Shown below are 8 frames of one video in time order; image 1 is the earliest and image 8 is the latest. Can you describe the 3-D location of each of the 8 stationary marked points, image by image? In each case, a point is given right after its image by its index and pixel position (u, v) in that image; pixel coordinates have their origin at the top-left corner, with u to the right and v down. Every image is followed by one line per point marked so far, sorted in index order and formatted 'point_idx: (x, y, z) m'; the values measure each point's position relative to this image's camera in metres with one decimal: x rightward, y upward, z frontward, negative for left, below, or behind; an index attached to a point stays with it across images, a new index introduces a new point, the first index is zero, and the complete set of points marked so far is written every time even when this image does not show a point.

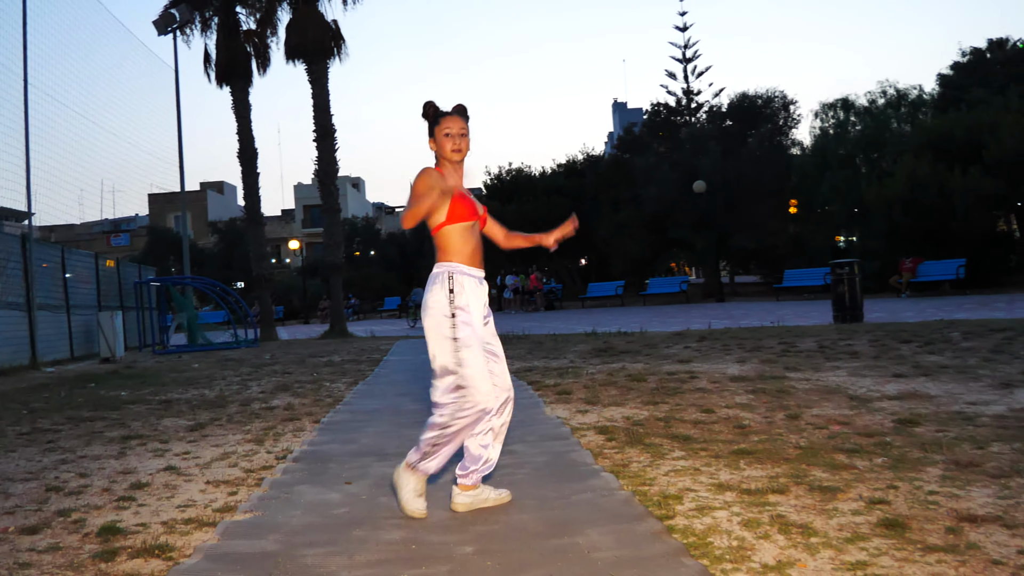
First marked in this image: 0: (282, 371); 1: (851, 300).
0: (-4.0, -1.4, +16.7) m
1: (+6.3, -0.2, +17.6) m
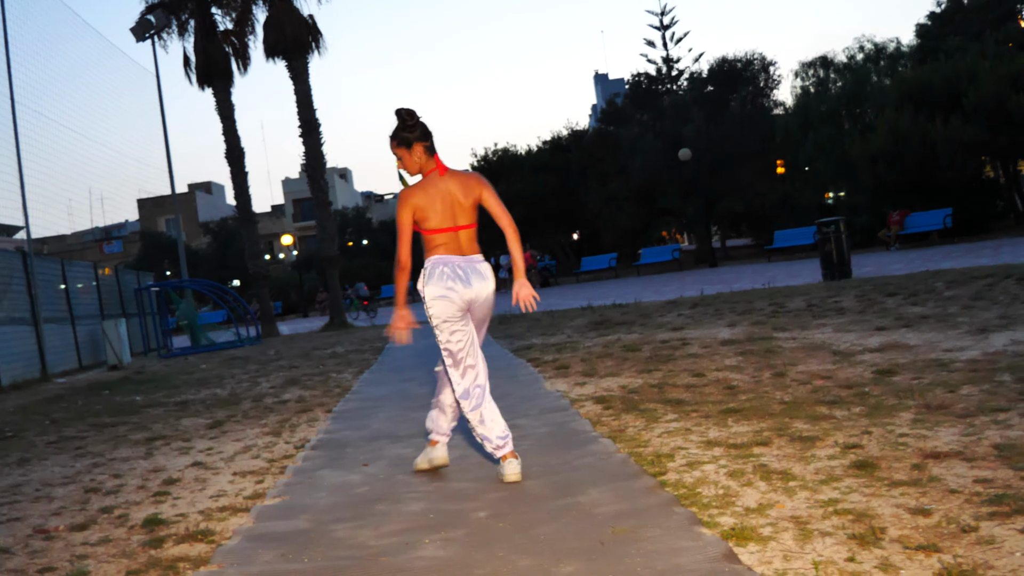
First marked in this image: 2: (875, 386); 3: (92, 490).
0: (-4.0, -1.4, +17.1) m
1: (+6.2, +0.6, +18.0) m
2: (+2.4, -0.7, +6.3) m
3: (-2.9, -1.4, +6.6) m
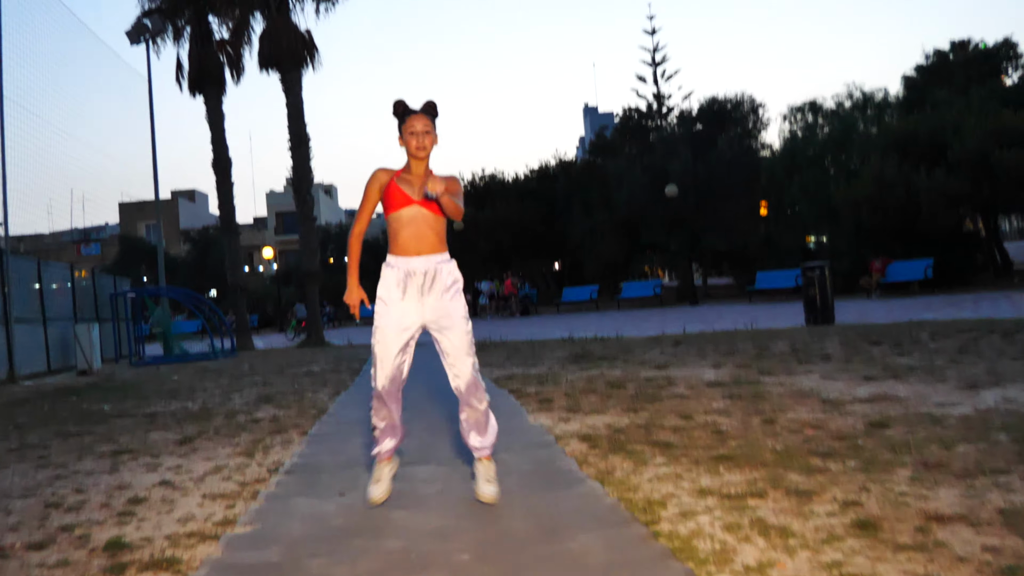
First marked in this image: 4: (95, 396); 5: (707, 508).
0: (-4.4, -1.7, +16.8) m
1: (+5.9, -0.3, +17.9) m
2: (+2.3, -1.0, +6.2) m
3: (-3.1, -1.5, +6.4) m
4: (-6.8, -1.8, +15.5) m
5: (+1.0, -1.1, +4.6) m
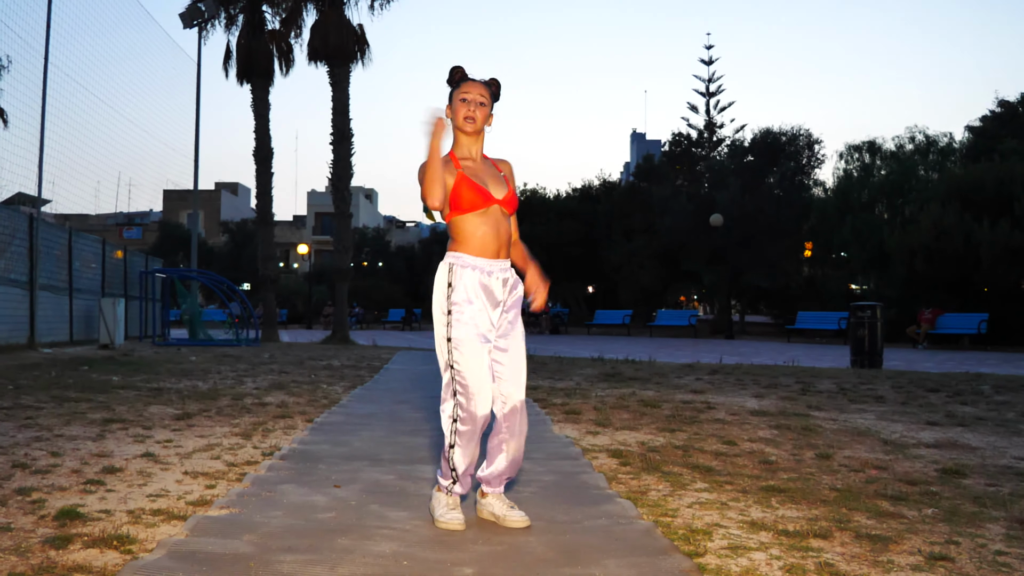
0: (-4.0, -1.4, +16.1) m
1: (+6.4, -1.0, +17.0) m
2: (+2.4, -1.1, +5.4) m
3: (-3.0, -1.1, +5.7) m
4: (-6.4, -1.3, +14.9) m
5: (+1.0, -1.0, +3.9) m
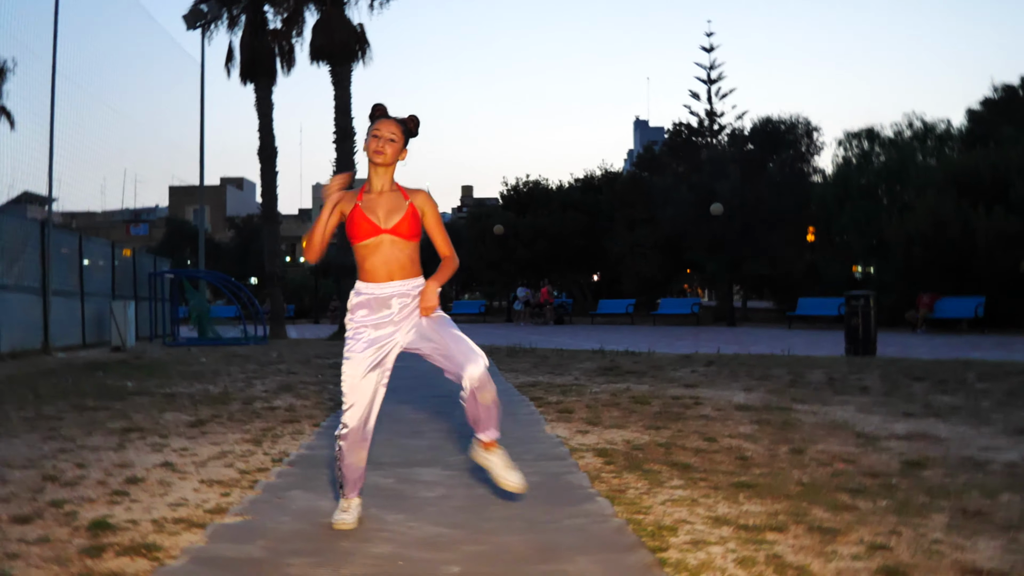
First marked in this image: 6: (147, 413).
0: (-3.9, -1.4, +16.6) m
1: (+6.4, -0.8, +17.4) m
2: (+2.4, -1.2, +5.8) m
3: (-3.0, -1.2, +6.2) m
4: (-6.4, -1.4, +15.4) m
5: (+0.9, -1.1, +4.3) m
6: (-3.9, -1.3, +10.0) m
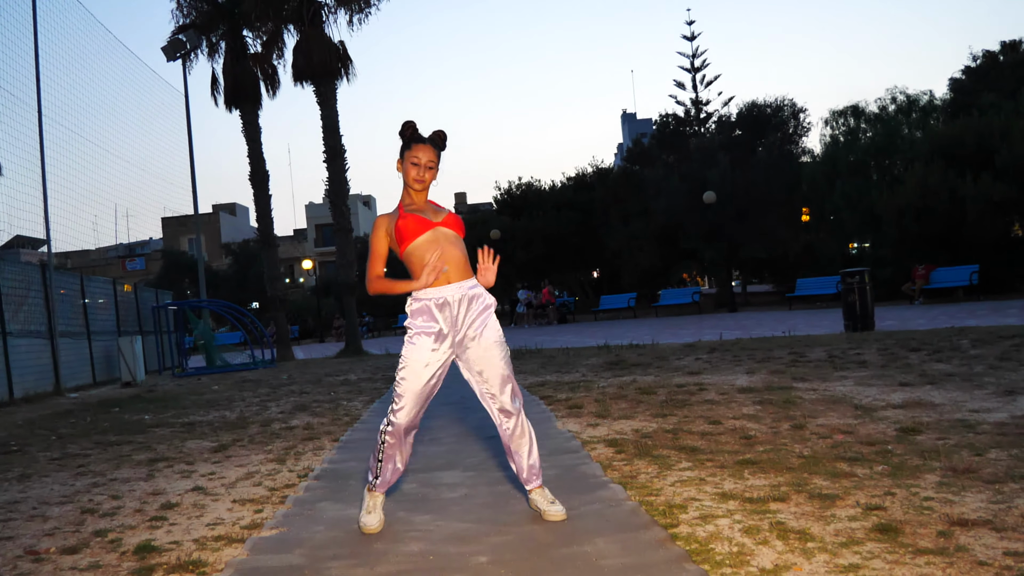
0: (-3.8, -1.8, +16.9) m
1: (+6.5, -0.4, +17.7) m
2: (+2.5, -1.0, +6.1) m
3: (-2.9, -1.5, +6.5) m
4: (-6.2, -2.0, +15.7) m
5: (+1.0, -1.1, +4.6) m
6: (-3.7, -1.7, +10.3) m
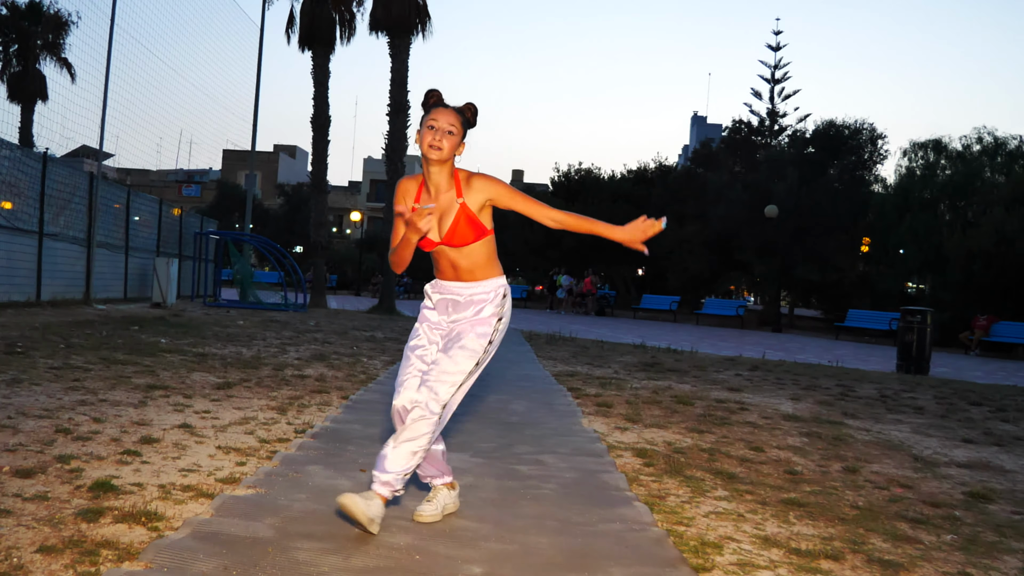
0: (-3.3, -0.9, +16.4) m
1: (+7.1, -1.1, +16.7) m
2: (+2.6, -1.3, +5.3) m
3: (-2.8, -0.9, +5.9) m
4: (-5.8, -0.6, +15.3) m
5: (+1.1, -1.1, +3.9) m
6: (-3.5, -0.9, +9.8) m
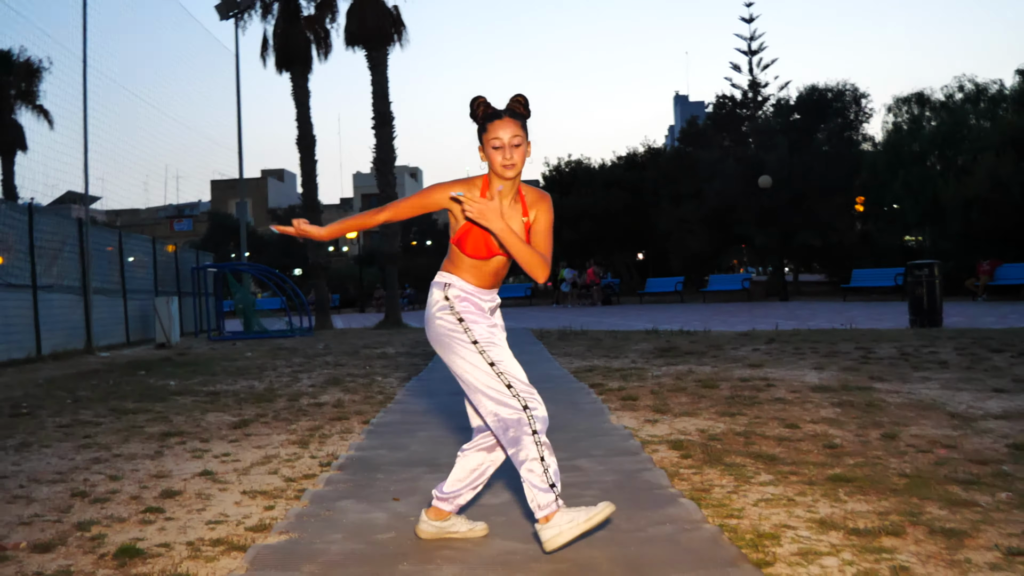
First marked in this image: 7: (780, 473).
0: (-3.0, -1.3, +16.3) m
1: (+7.3, -0.3, +16.6) m
2: (+2.8, -1.0, +5.2) m
3: (-2.6, -1.2, +5.8) m
4: (-5.5, -1.3, +15.2) m
5: (+1.3, -1.0, +3.8) m
6: (-3.3, -1.3, +9.7) m
7: (+1.5, -1.0, +5.3) m
